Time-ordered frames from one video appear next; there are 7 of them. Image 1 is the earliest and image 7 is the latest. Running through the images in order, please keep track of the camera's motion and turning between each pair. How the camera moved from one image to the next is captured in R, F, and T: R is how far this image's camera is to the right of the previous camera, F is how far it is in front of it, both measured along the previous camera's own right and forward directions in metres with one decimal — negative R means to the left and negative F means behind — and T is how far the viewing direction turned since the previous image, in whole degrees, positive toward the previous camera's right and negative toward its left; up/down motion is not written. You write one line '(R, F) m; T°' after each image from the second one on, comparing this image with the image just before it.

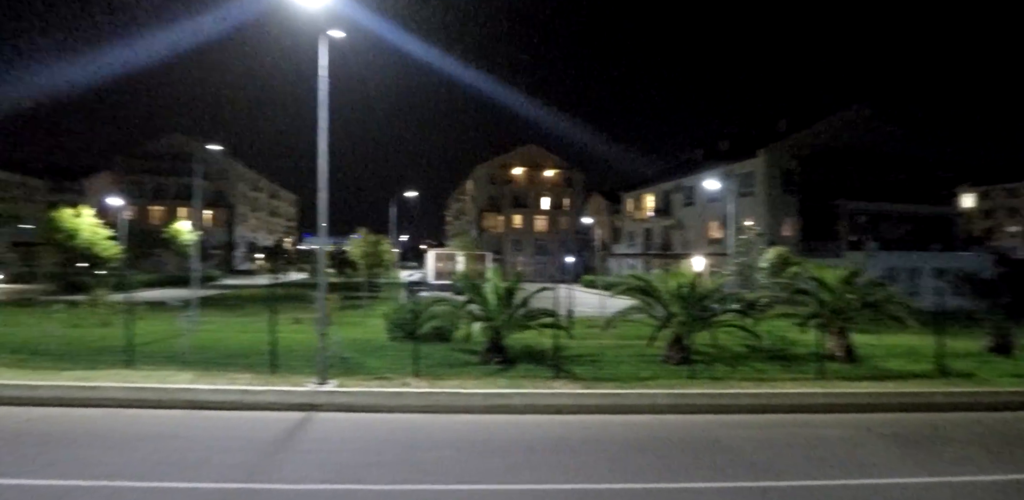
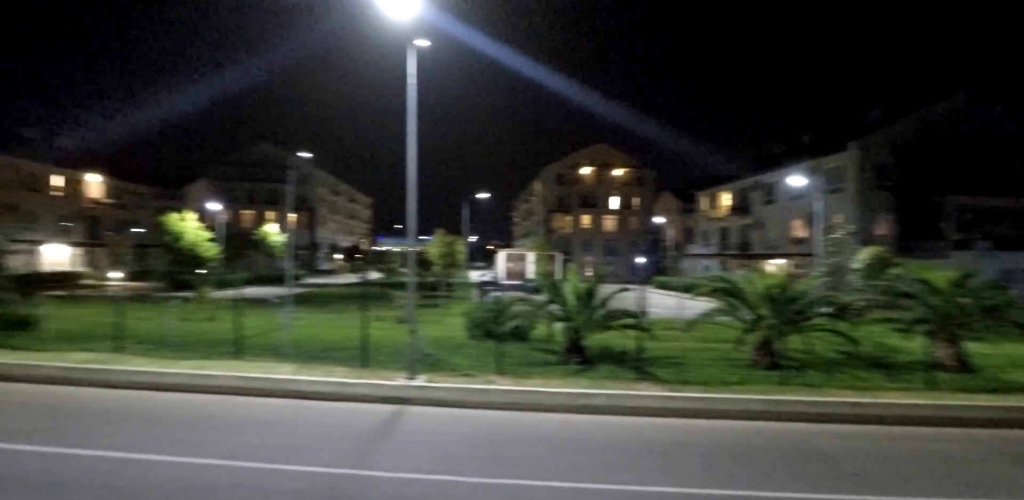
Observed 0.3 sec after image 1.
(-0.4, -0.1) m; -7°
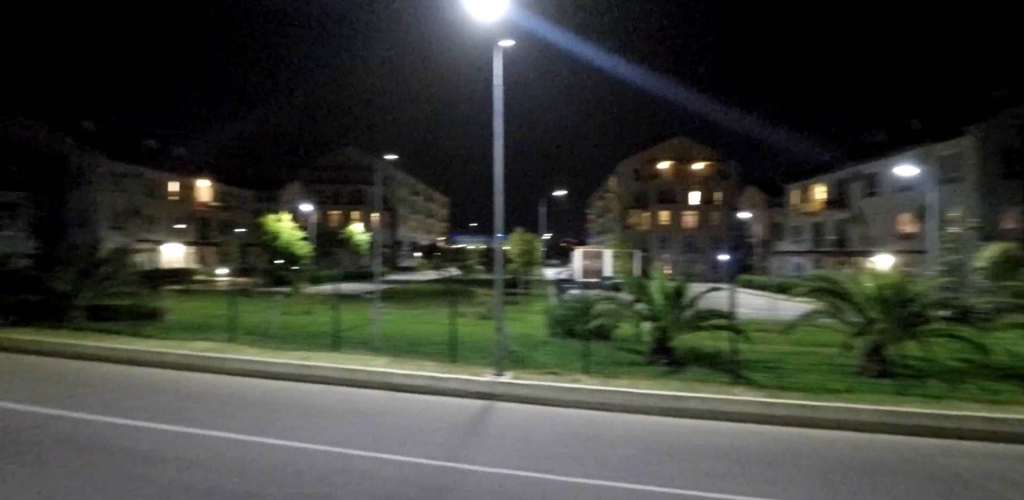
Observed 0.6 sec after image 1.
(-0.3, 0.0) m; -8°
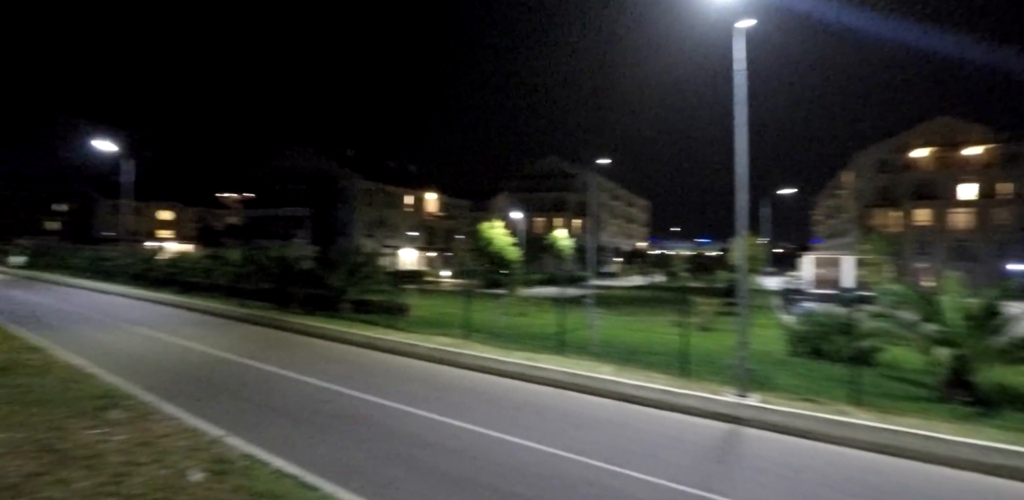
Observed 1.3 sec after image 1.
(-0.8, +0.3) m; -21°
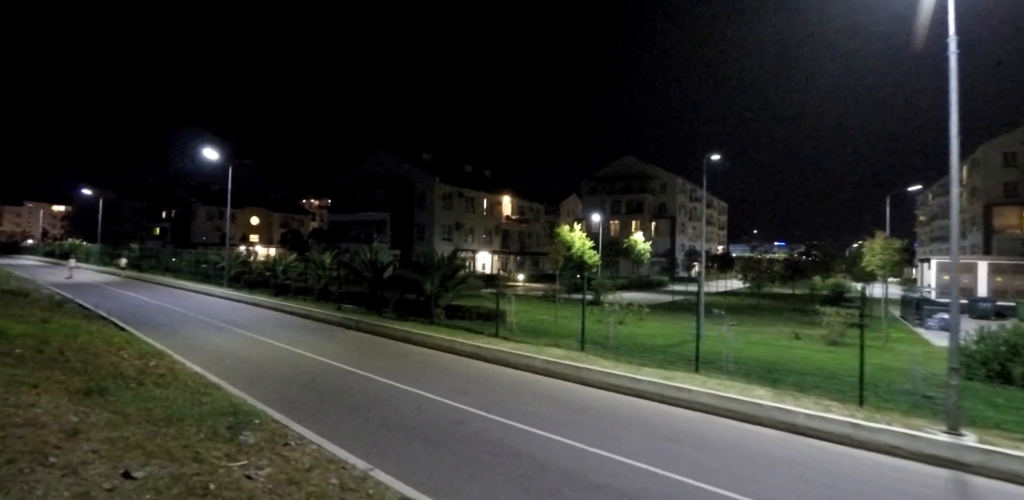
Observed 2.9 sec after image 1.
(-1.4, +1.2) m; -7°
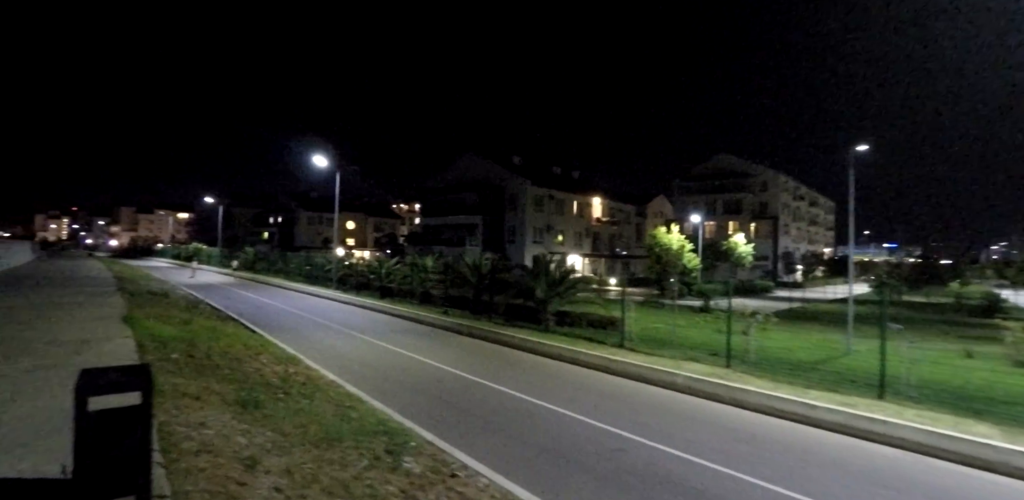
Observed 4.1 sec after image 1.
(-1.3, +0.9) m; -9°
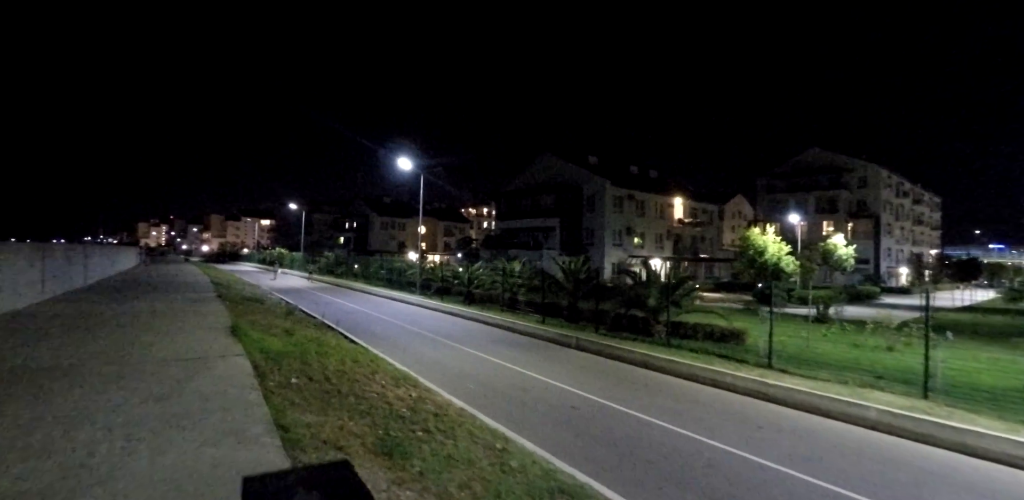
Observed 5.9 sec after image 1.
(-1.5, +1.5) m; -7°
